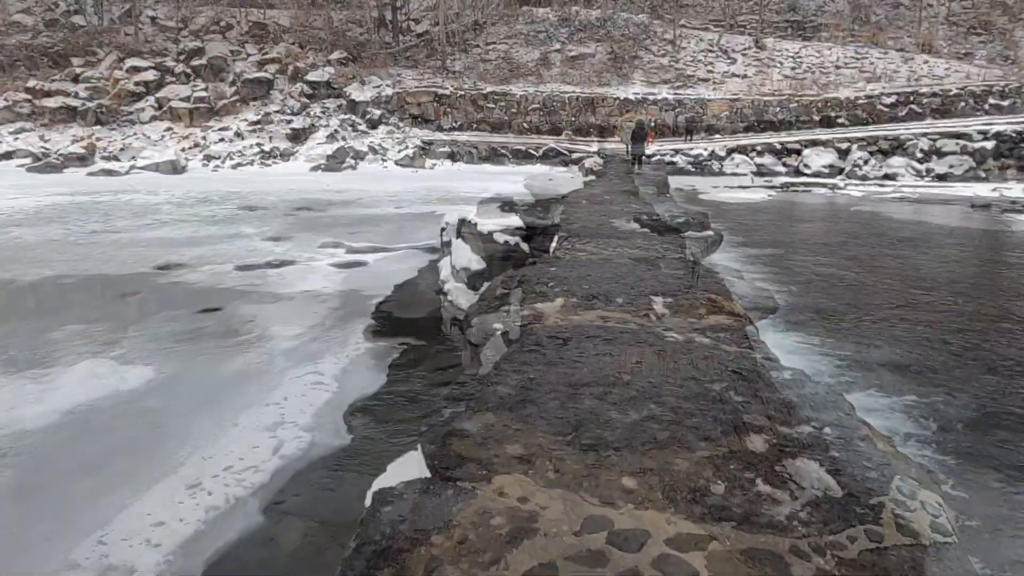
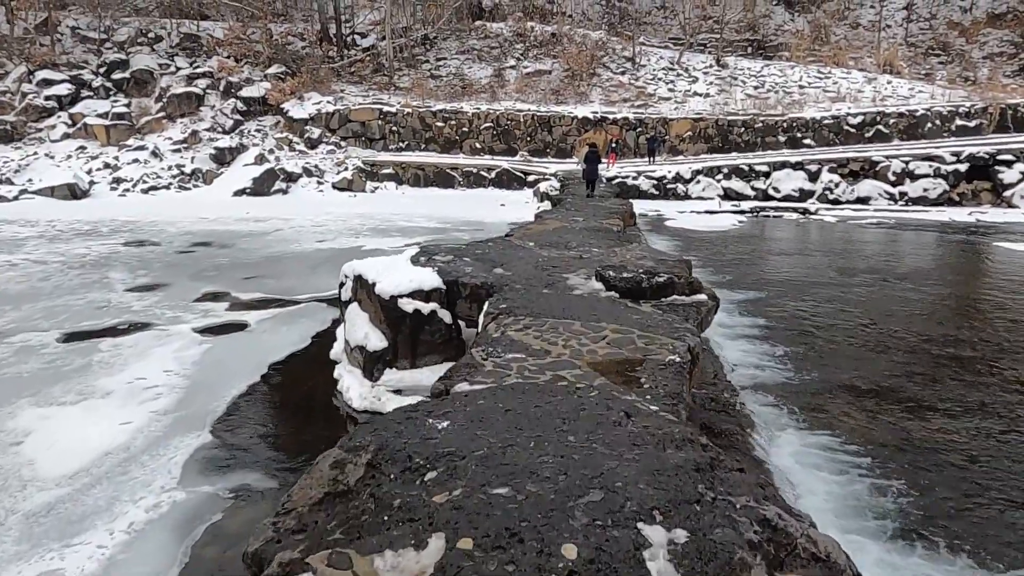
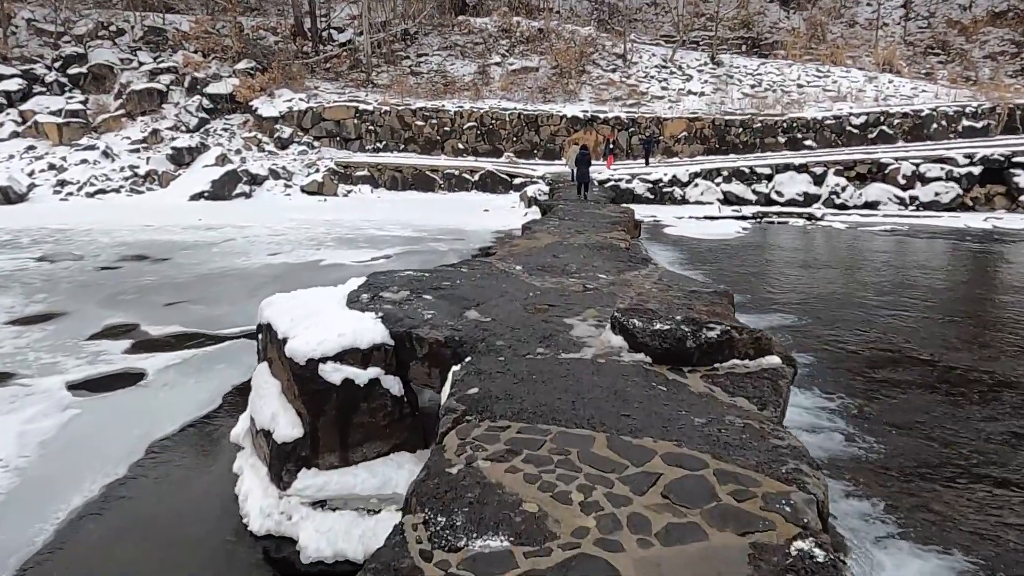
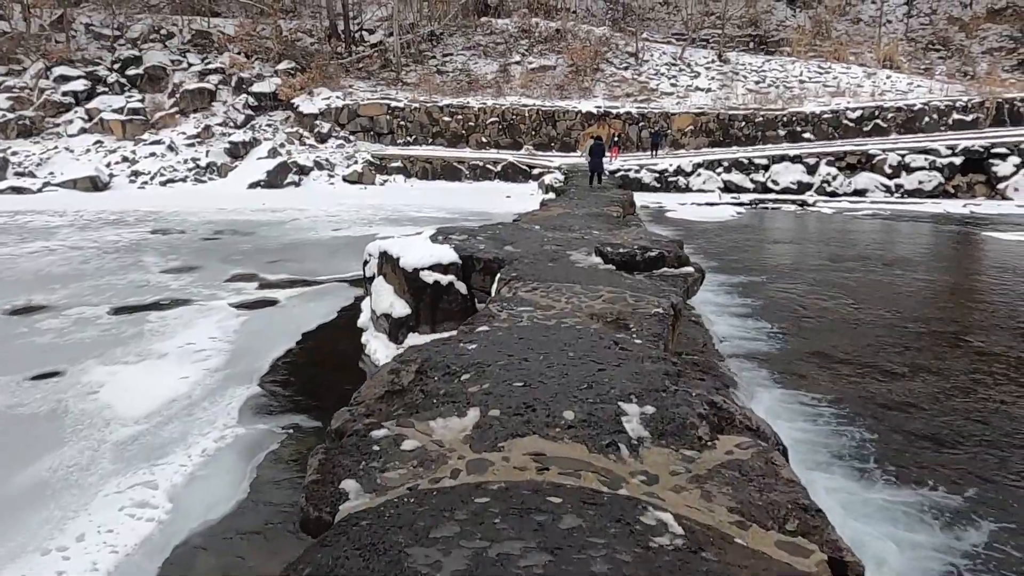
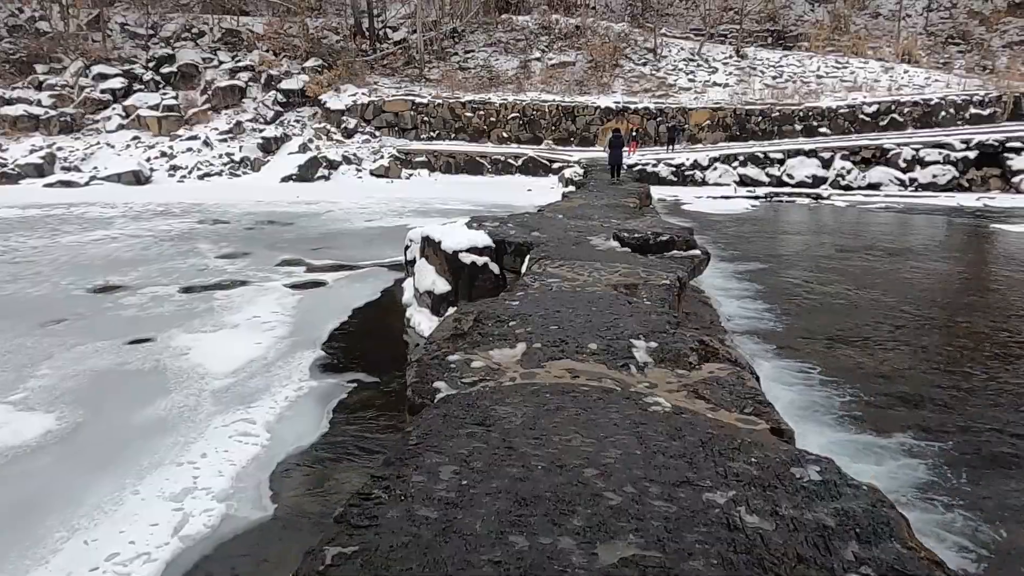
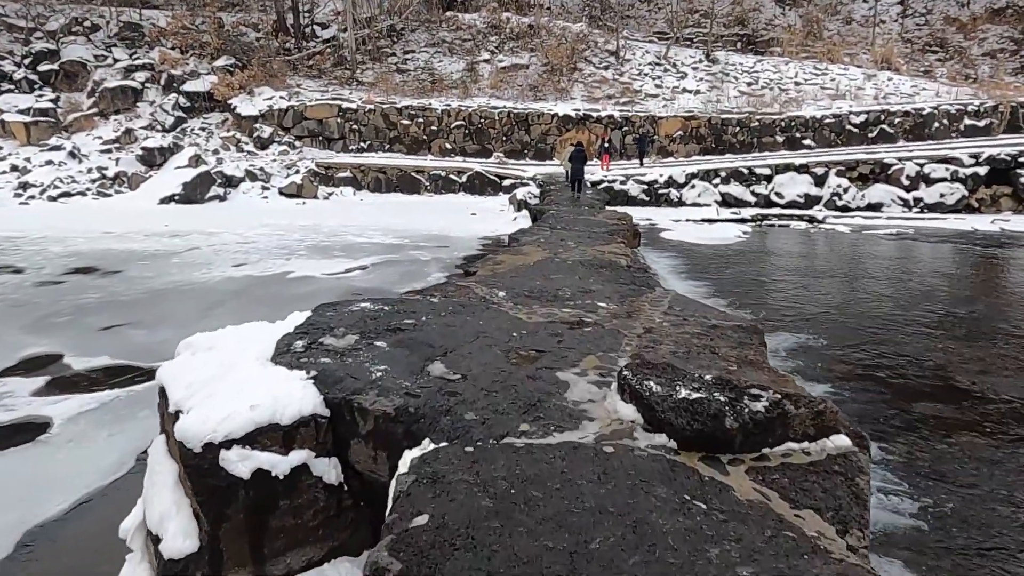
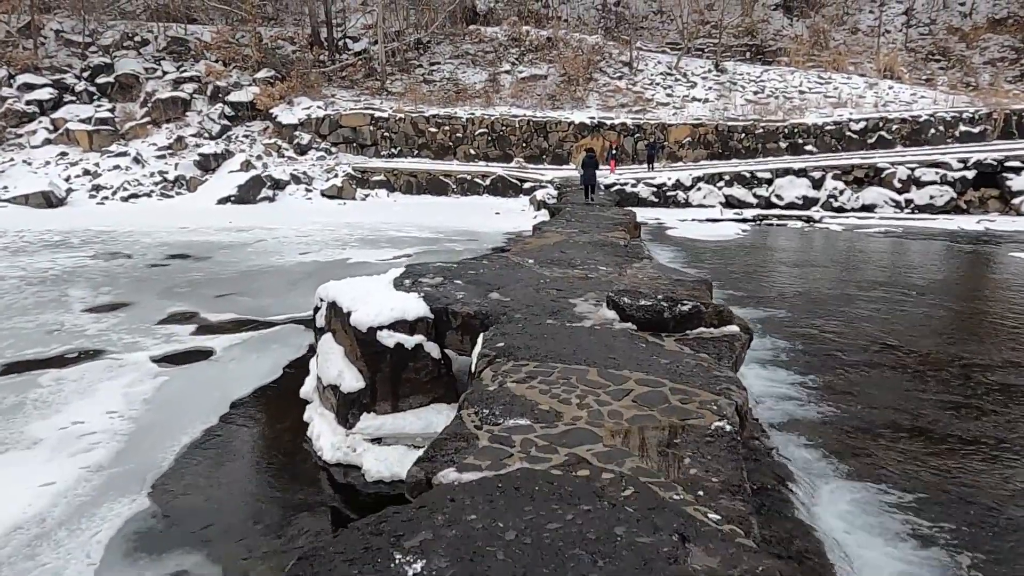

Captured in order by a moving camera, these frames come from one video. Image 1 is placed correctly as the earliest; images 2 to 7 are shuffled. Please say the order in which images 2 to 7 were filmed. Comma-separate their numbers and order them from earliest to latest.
5, 4, 2, 7, 3, 6
